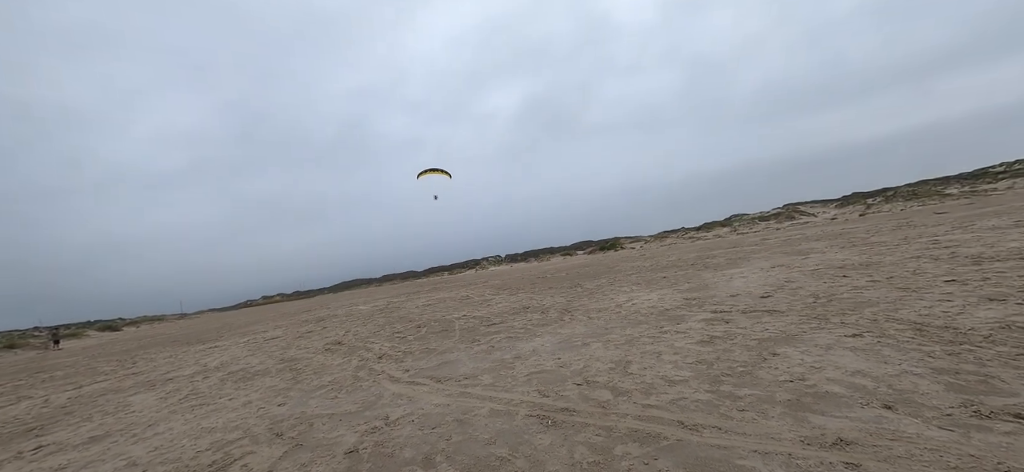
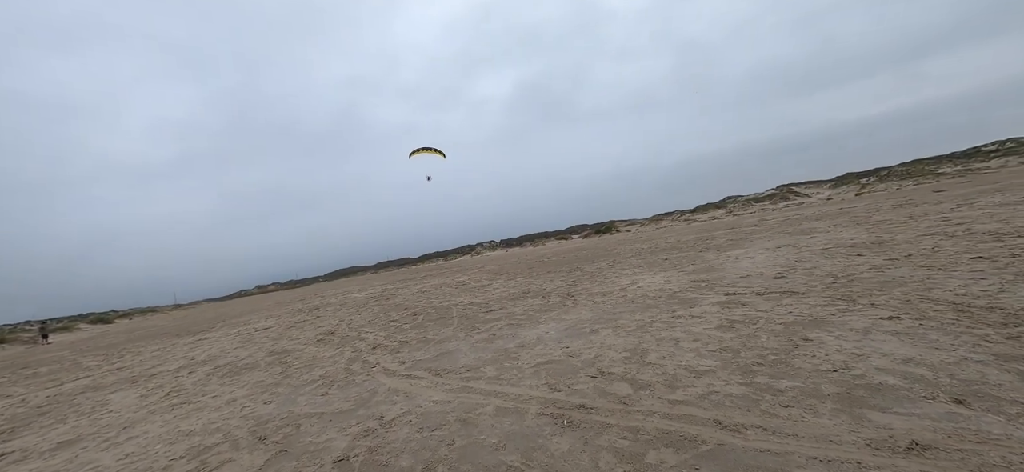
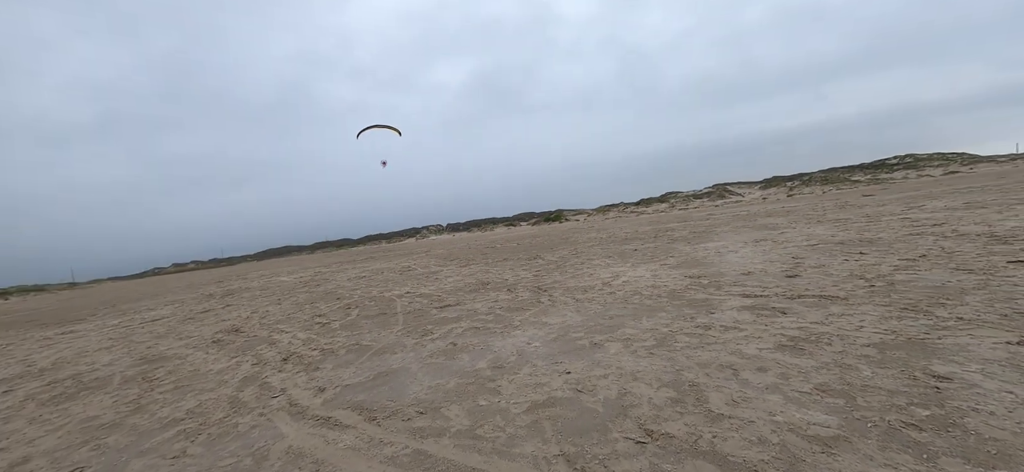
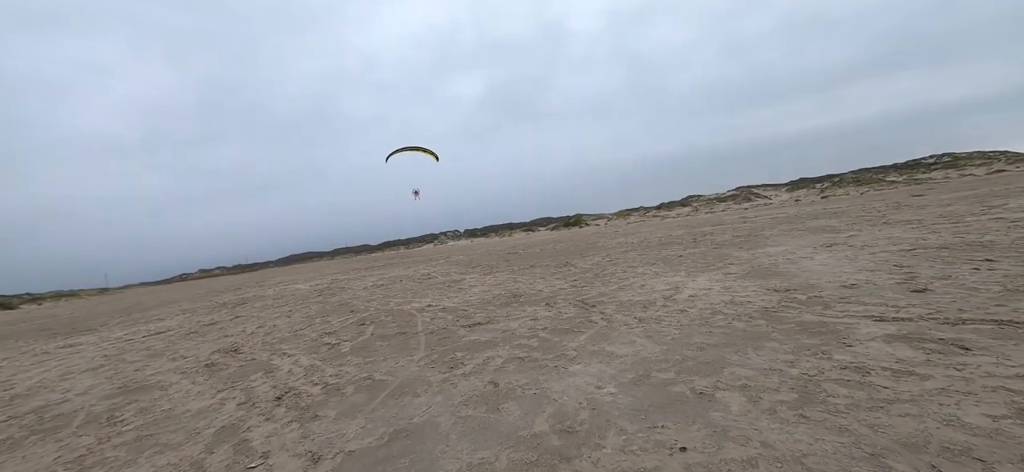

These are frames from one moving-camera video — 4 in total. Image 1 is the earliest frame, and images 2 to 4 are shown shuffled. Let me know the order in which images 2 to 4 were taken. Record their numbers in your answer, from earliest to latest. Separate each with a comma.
2, 3, 4
